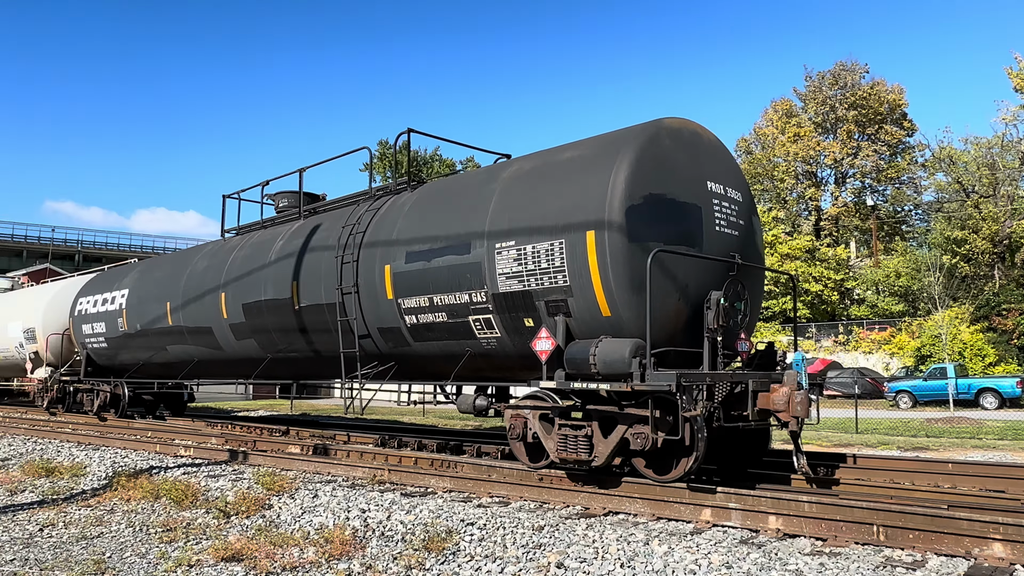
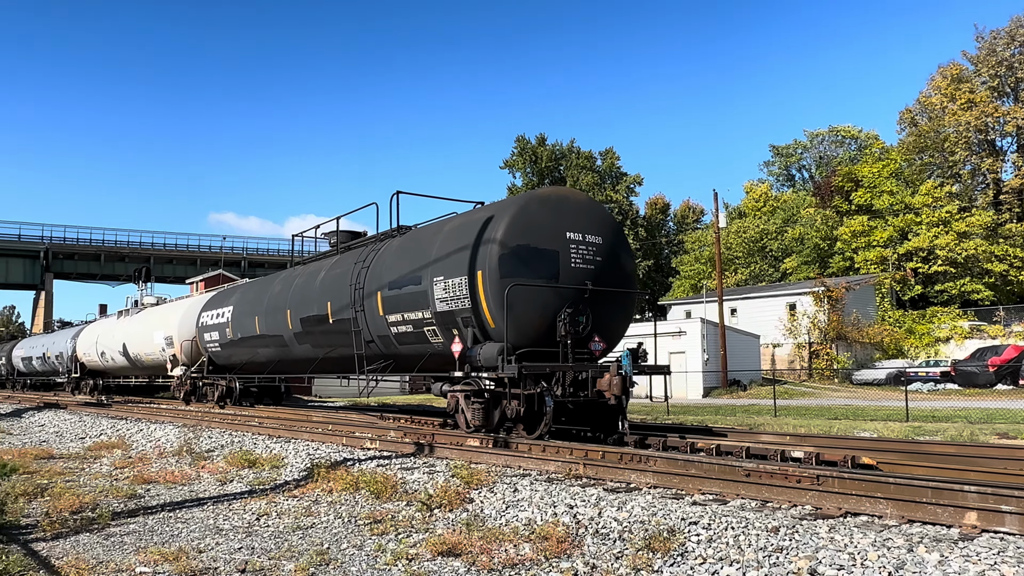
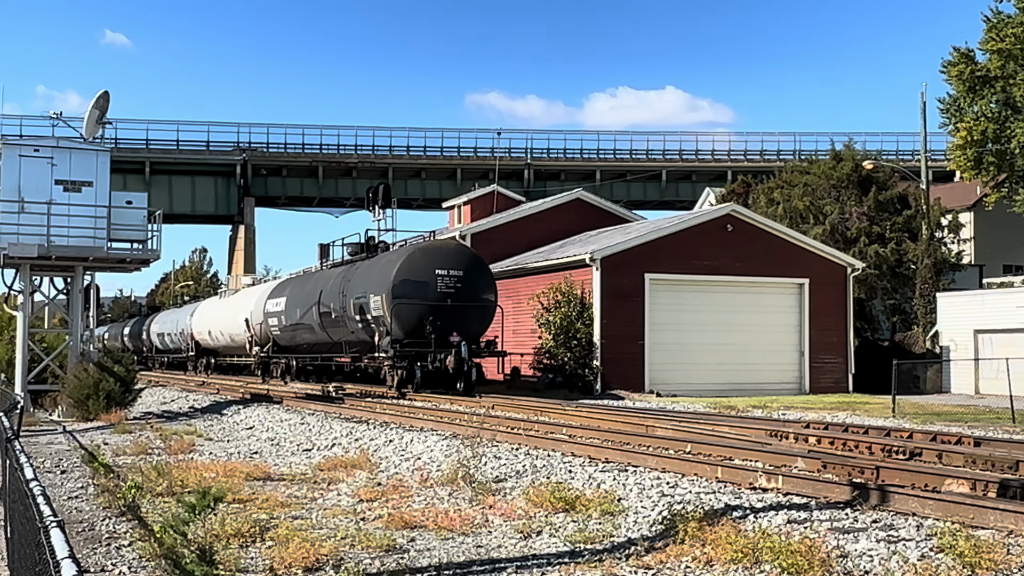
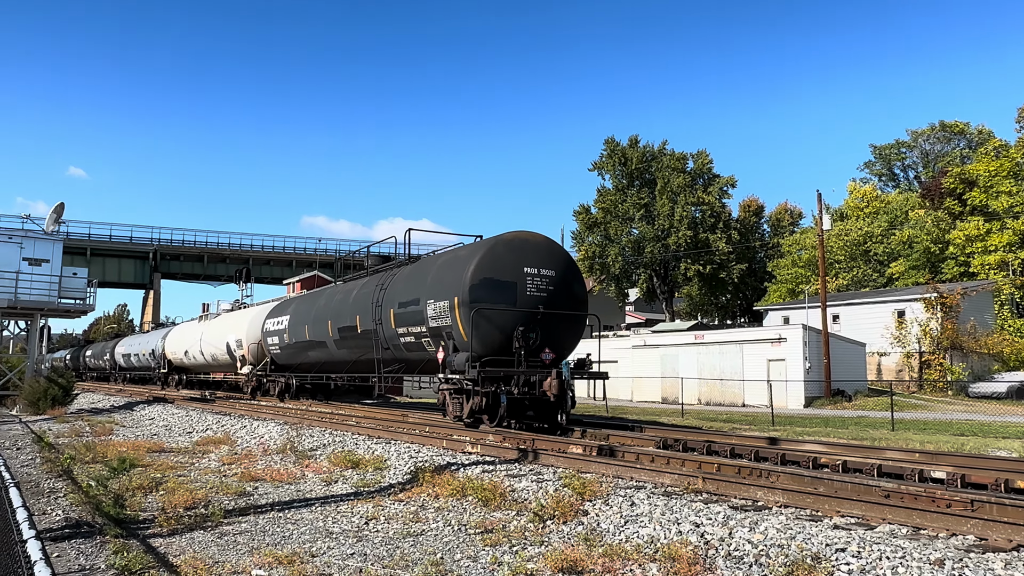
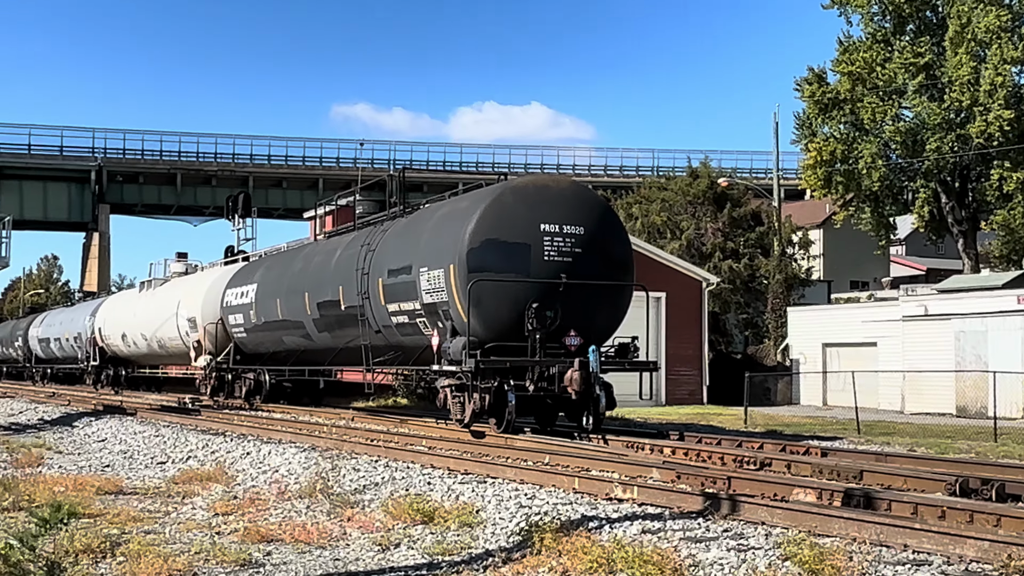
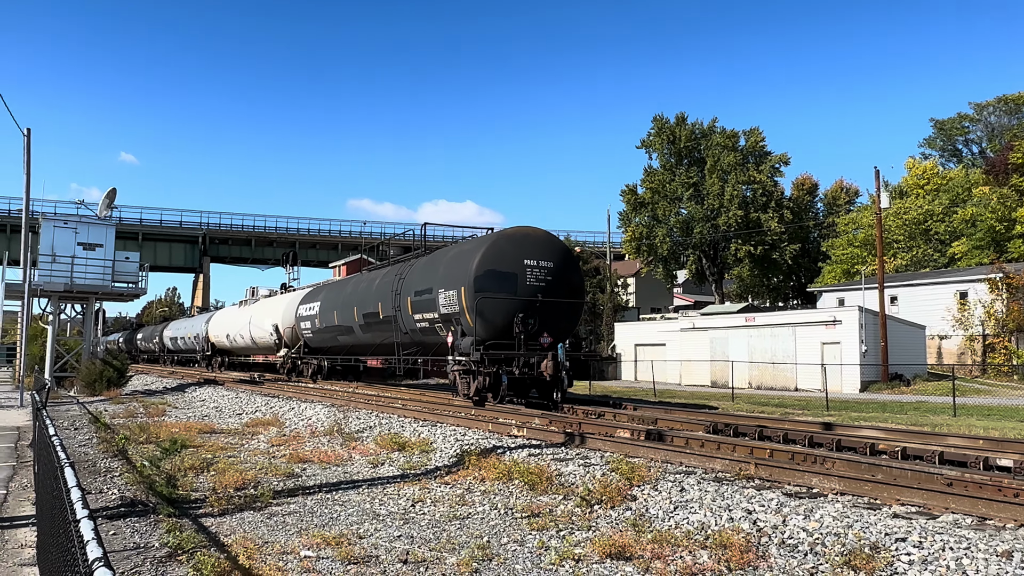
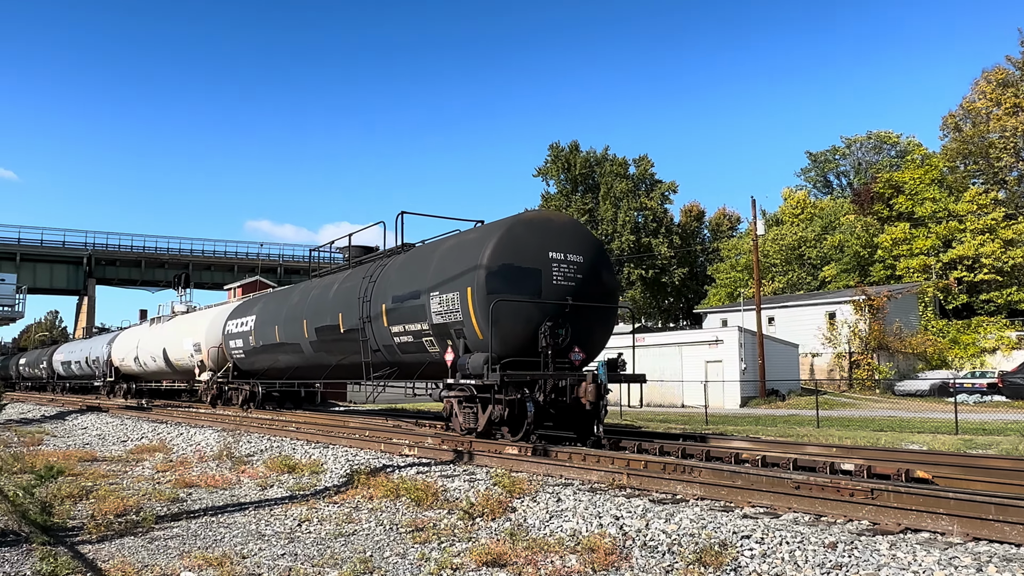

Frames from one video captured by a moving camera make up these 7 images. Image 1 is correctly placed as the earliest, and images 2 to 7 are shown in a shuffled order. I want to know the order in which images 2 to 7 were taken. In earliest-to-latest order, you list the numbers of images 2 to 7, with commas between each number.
2, 7, 4, 6, 5, 3
